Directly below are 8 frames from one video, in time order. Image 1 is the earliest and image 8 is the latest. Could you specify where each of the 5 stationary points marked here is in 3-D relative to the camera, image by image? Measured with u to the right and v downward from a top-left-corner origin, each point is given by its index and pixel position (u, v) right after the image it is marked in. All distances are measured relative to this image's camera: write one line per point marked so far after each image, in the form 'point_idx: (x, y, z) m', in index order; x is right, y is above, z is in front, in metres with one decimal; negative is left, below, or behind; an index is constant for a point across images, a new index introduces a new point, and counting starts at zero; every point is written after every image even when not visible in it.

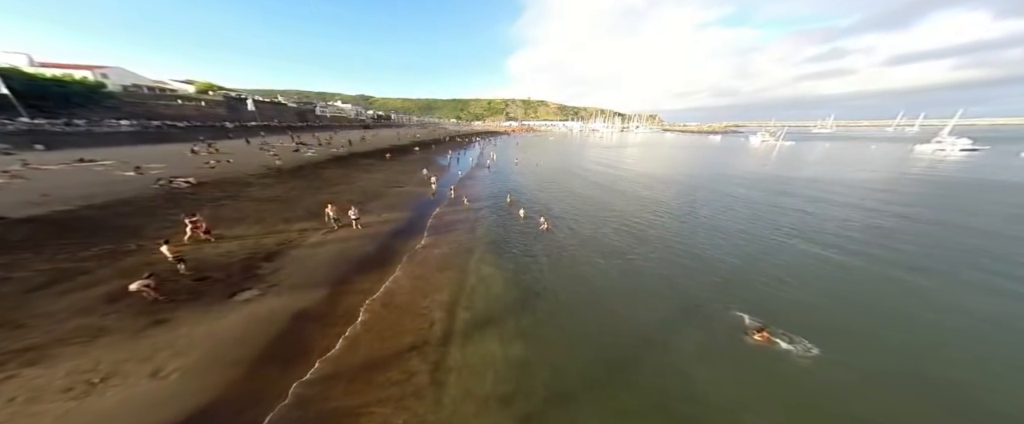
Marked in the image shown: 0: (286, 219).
0: (-15.9, -0.6, +18.3) m
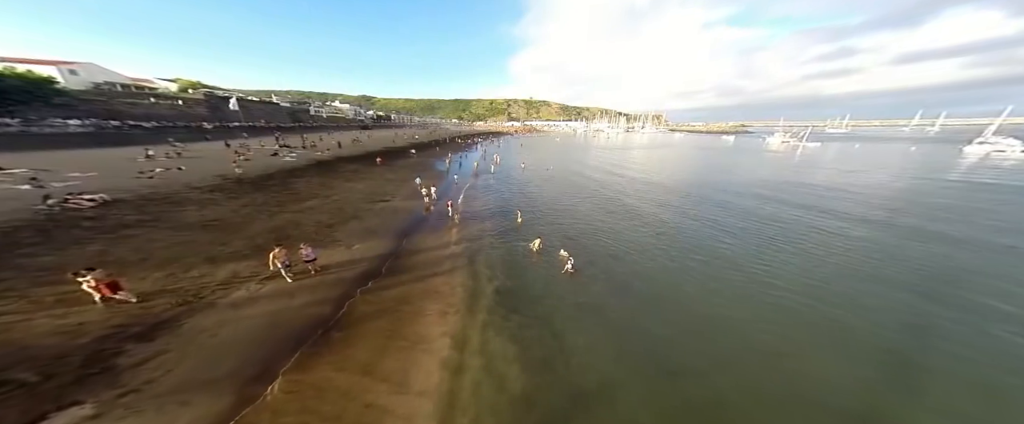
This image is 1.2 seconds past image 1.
0: (-15.0, -2.3, +13.1) m
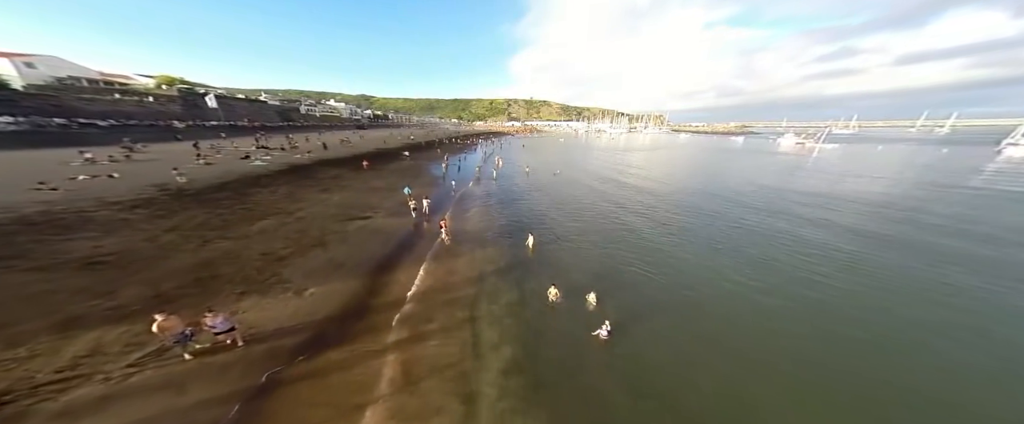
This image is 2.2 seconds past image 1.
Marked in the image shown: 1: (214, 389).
0: (-14.4, -3.7, +8.6) m
1: (-8.6, -5.2, +7.7) m
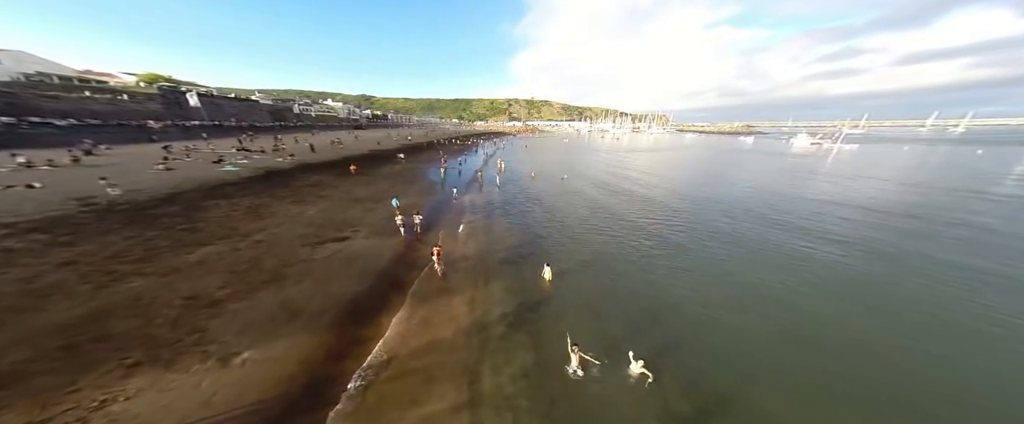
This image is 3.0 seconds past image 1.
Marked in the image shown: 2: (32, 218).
0: (-13.9, -4.8, +5.0) m
1: (-8.1, -6.4, +4.1) m
2: (-23.3, -0.3, +12.7) m
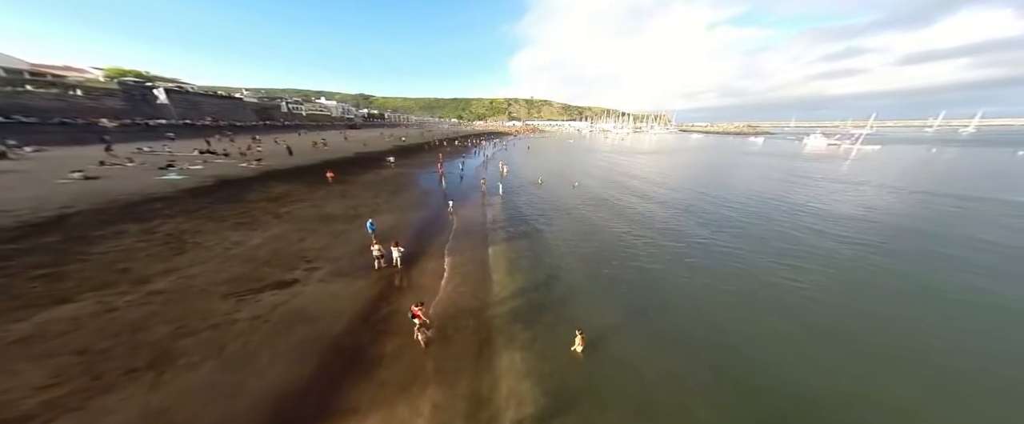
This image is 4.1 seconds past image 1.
0: (-13.2, -6.3, +0.3) m
1: (-7.4, -7.8, -0.6) m
2: (-22.7, -1.8, +8.0) m
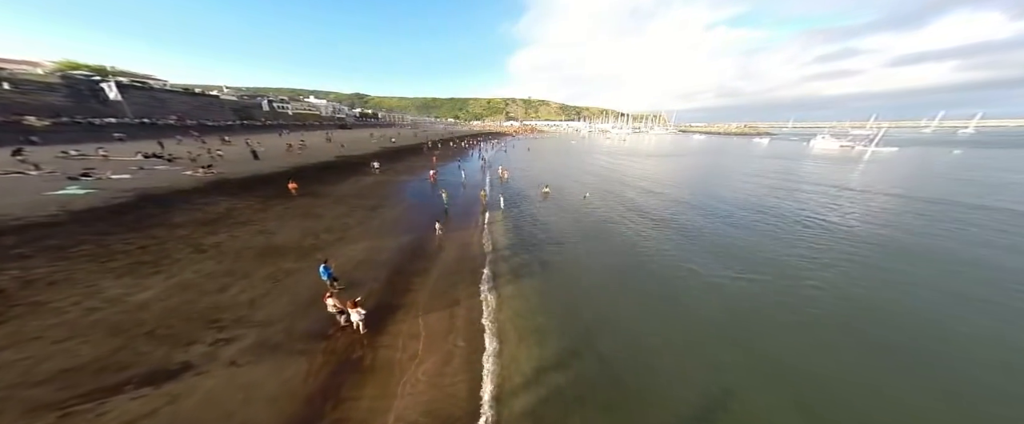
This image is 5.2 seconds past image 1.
0: (-12.5, -7.8, -4.4) m
1: (-6.7, -9.3, -5.2) m
2: (-22.1, -3.3, +3.2) m
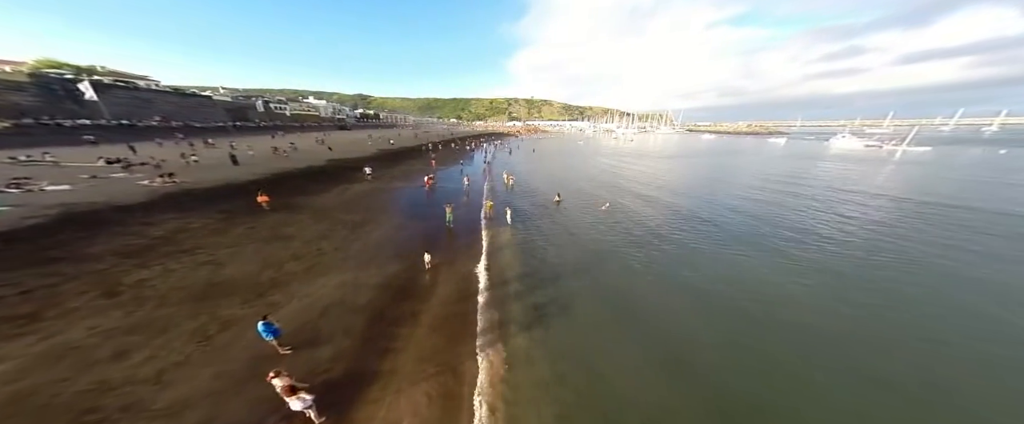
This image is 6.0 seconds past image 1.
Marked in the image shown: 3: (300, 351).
0: (-12.0, -8.9, -7.6) m
1: (-6.2, -10.4, -8.5) m
2: (-21.5, -4.5, 0.0) m
3: (-6.9, -4.5, +9.0) m
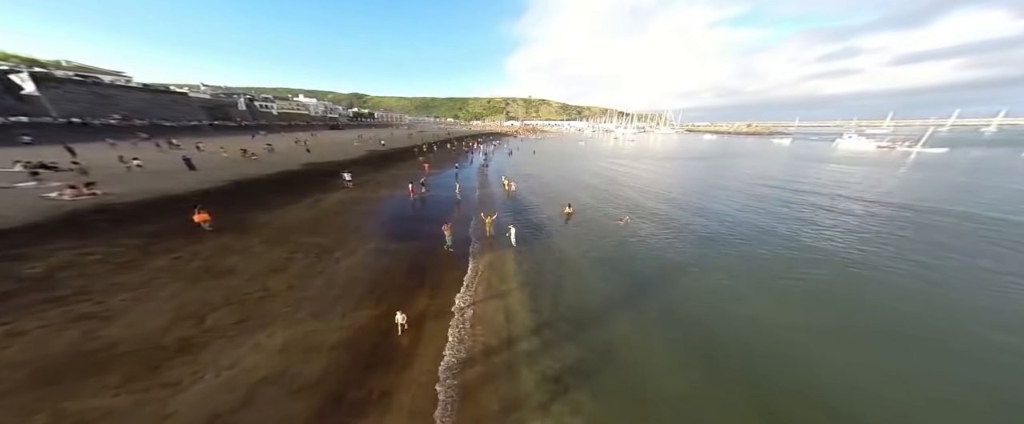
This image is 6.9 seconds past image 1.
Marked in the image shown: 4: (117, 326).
0: (-11.3, -10.1, -11.4) m
1: (-5.5, -11.6, -12.2) m
2: (-20.9, -5.6, -3.8) m
3: (-6.4, -5.7, +5.3) m
4: (-12.2, -3.5, +8.2) m
